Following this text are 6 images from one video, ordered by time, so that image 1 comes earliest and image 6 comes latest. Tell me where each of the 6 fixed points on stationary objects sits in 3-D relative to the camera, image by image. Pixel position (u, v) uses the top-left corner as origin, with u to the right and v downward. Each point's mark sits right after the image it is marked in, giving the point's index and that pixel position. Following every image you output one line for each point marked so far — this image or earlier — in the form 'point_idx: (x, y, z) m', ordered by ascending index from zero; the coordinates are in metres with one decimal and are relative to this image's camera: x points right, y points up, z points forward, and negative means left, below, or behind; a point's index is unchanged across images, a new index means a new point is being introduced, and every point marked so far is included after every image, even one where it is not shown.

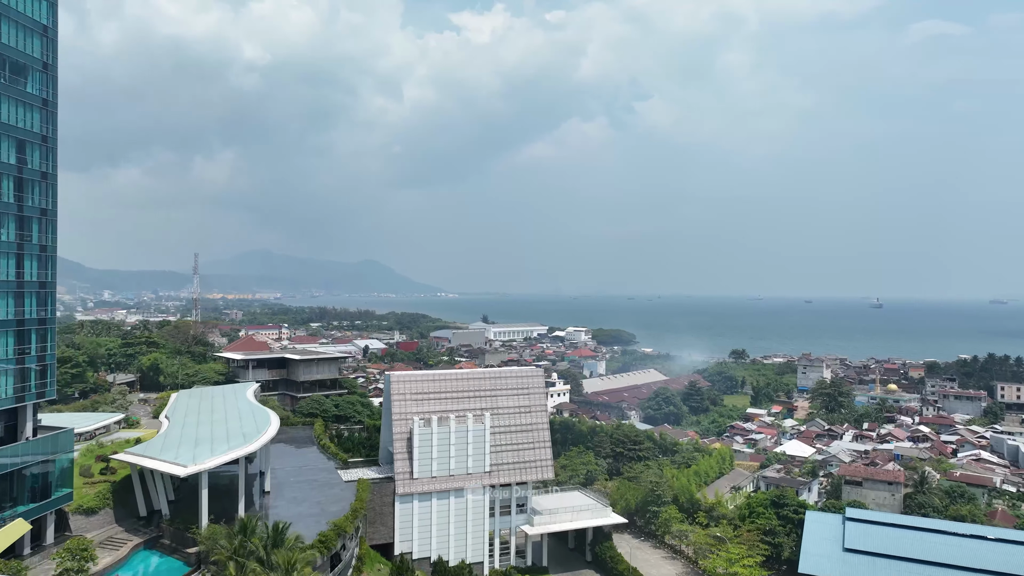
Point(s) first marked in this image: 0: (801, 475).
0: (+8.0, -5.2, +19.7) m
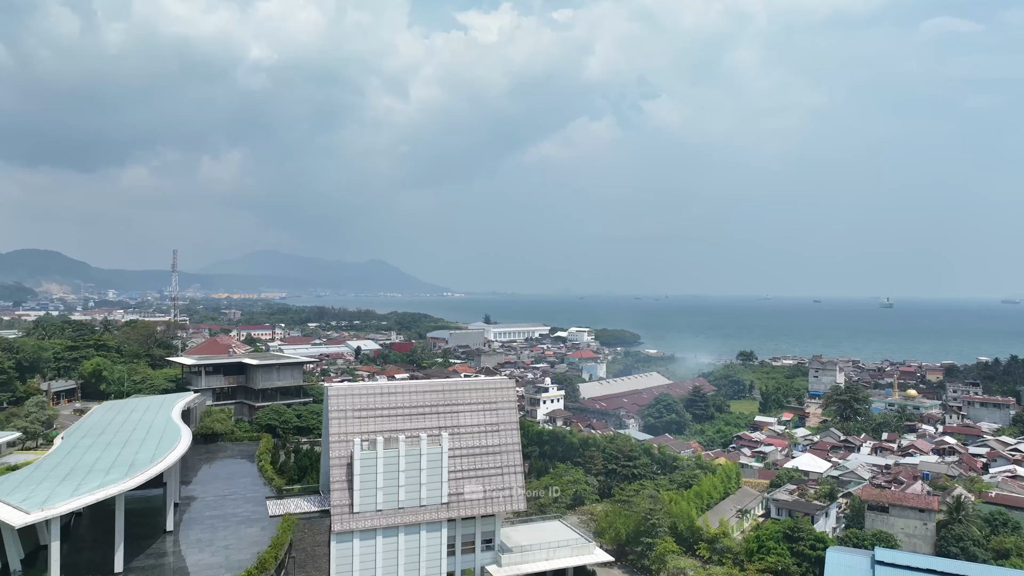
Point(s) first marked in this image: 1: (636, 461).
0: (+7.4, -5.1, +17.4) m
1: (+3.4, -4.8, +19.9) m
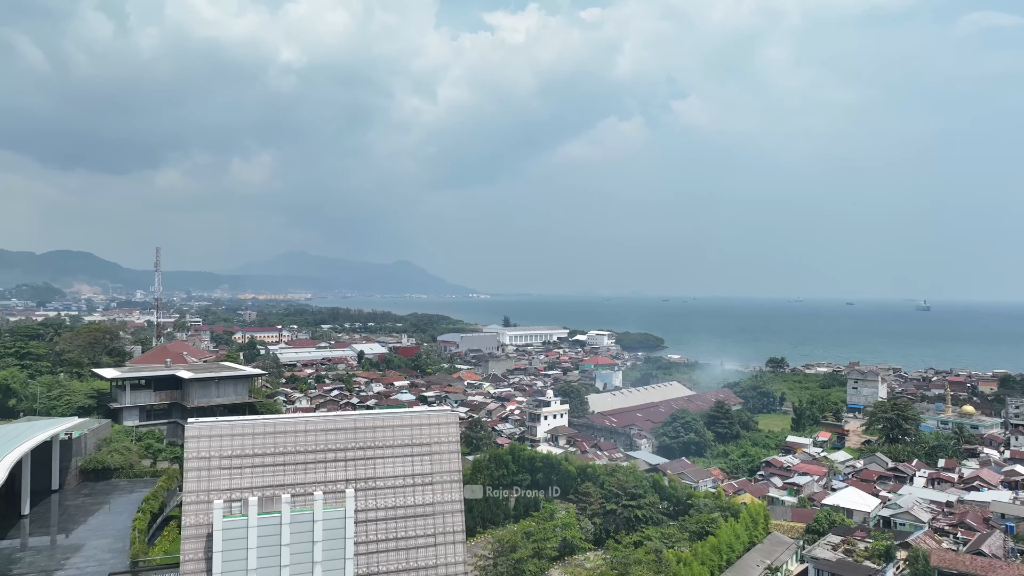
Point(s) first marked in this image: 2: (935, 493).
0: (+6.8, -5.2, +13.7) m
1: (+2.9, -4.8, +16.3) m
2: (+11.7, -5.7, +19.6) m
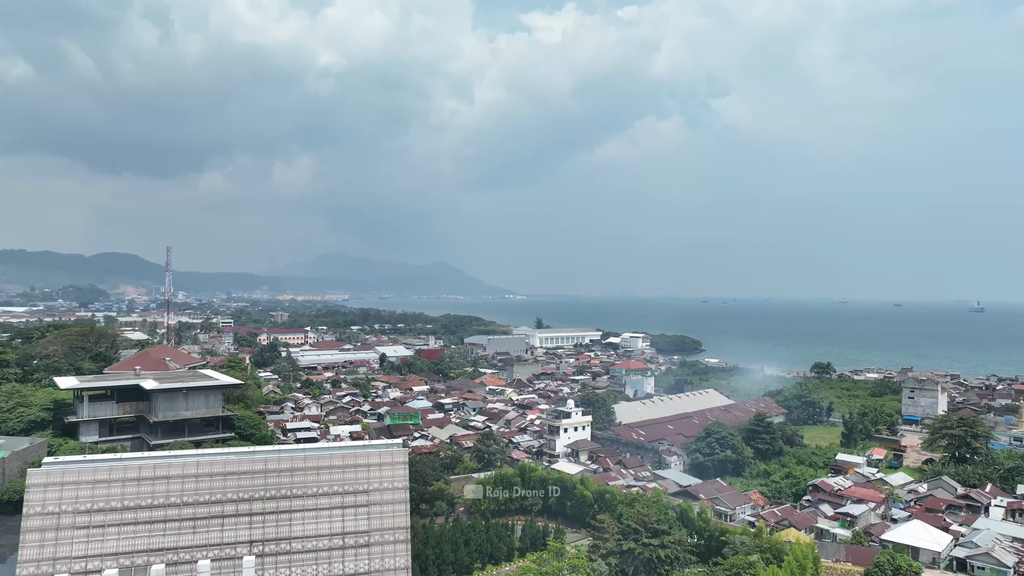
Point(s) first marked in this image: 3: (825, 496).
0: (+6.7, -5.1, +11.0) m
1: (+3.0, -4.8, +13.8) m
2: (+11.8, -5.6, +16.7) m
3: (+8.3, -5.5, +18.9) m
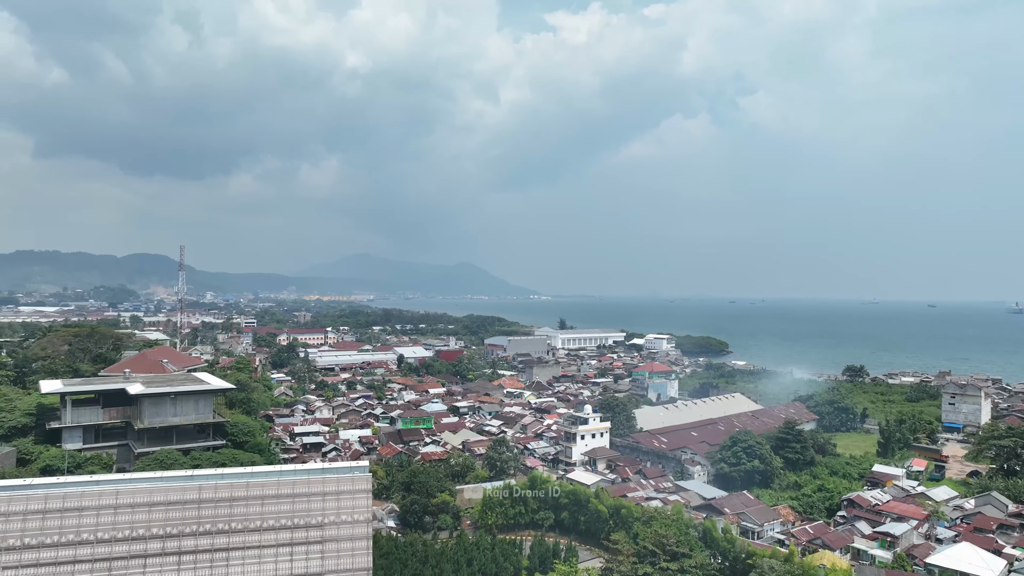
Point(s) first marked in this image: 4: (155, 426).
0: (+6.7, -5.1, +9.6) m
1: (+3.0, -4.8, +12.6) m
2: (+12.0, -5.6, +15.1) m
3: (+8.6, -5.5, +17.5) m
4: (-7.3, -2.8, +14.6) m
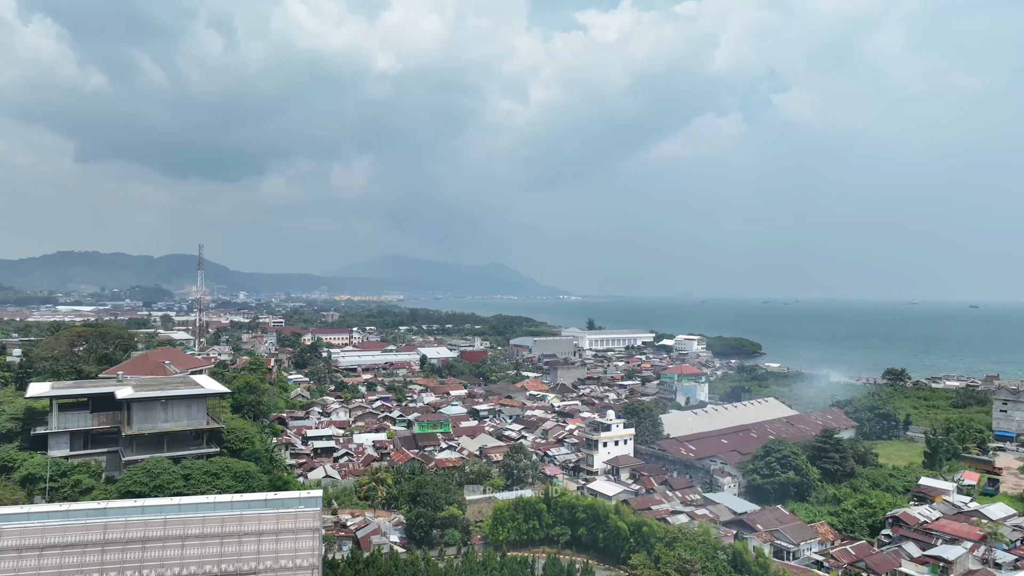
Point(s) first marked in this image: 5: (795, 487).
0: (+6.7, -5.1, +8.2) m
1: (+3.2, -4.7, +11.3) m
2: (+12.2, -5.6, +13.5) m
3: (+8.9, -5.5, +16.0) m
4: (-7.1, -2.8, +13.8) m
5: (+7.7, -5.4, +19.4) m
